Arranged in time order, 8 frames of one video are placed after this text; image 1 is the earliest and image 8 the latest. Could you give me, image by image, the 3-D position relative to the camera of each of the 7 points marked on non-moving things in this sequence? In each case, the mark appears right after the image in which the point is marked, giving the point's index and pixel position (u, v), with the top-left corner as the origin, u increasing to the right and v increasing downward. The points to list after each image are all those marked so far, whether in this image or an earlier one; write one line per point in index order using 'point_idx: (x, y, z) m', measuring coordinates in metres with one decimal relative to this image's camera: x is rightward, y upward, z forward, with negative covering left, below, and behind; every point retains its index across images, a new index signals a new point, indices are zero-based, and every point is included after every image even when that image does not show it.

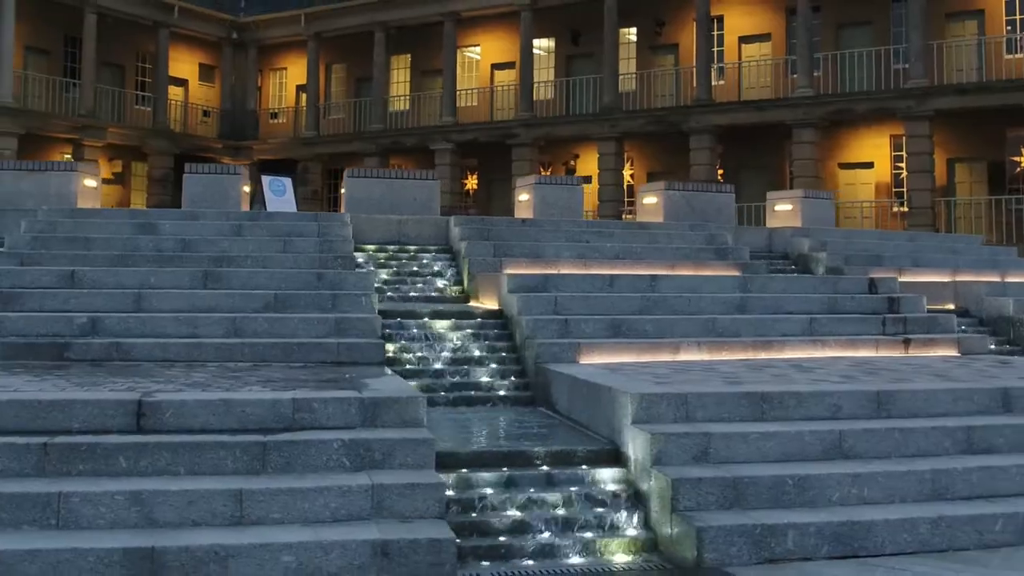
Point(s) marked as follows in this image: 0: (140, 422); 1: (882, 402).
0: (-1.9, -0.7, +5.7) m
1: (+2.2, -0.7, +6.7) m
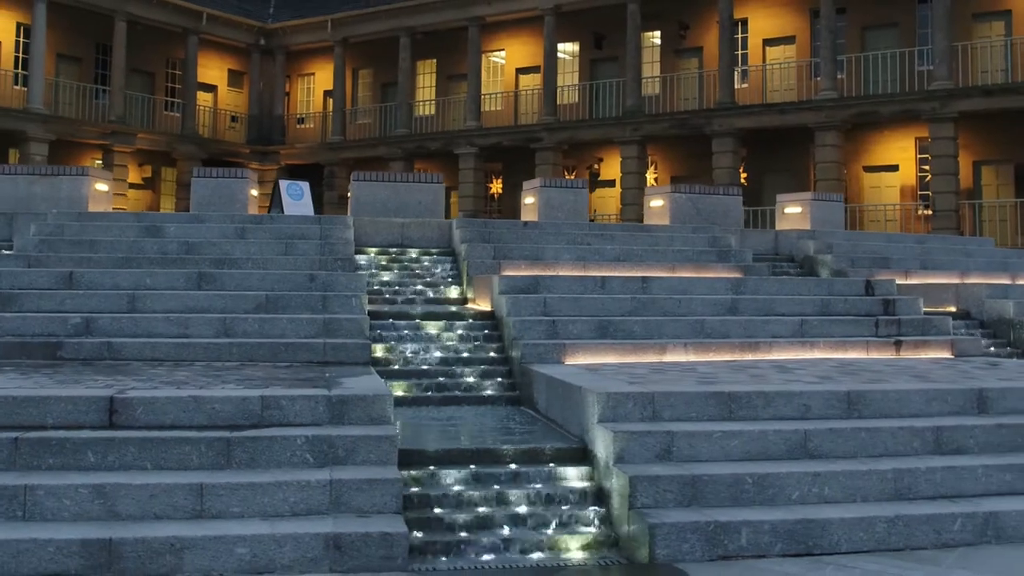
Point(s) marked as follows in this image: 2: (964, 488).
0: (-2.1, -0.7, +5.9) m
1: (+2.1, -0.7, +6.7) m
2: (+2.5, -1.1, +6.1) m
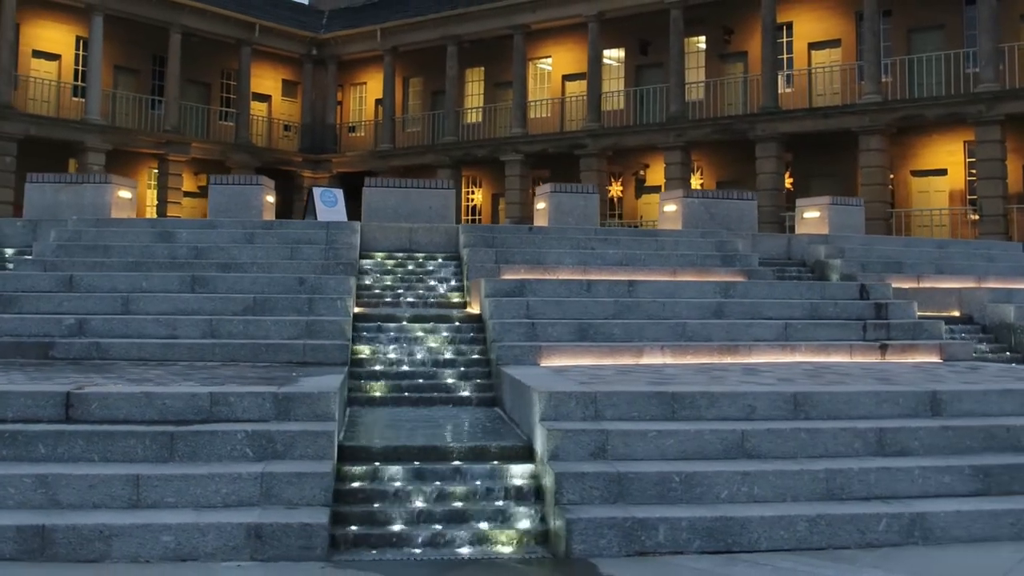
0: (-2.5, -0.7, +6.2) m
1: (+1.8, -0.7, +6.7) m
2: (+2.1, -1.1, +6.1) m
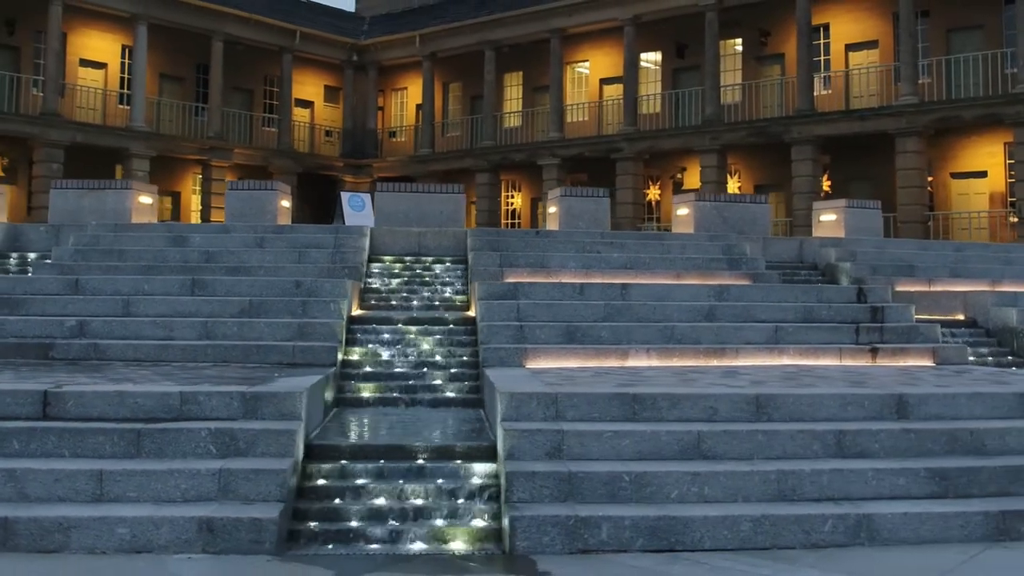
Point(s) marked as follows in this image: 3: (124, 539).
0: (-2.7, -0.7, +6.4) m
1: (+1.5, -0.7, +6.8) m
2: (+1.9, -1.1, +6.1) m
3: (-1.9, -1.2, +5.4) m
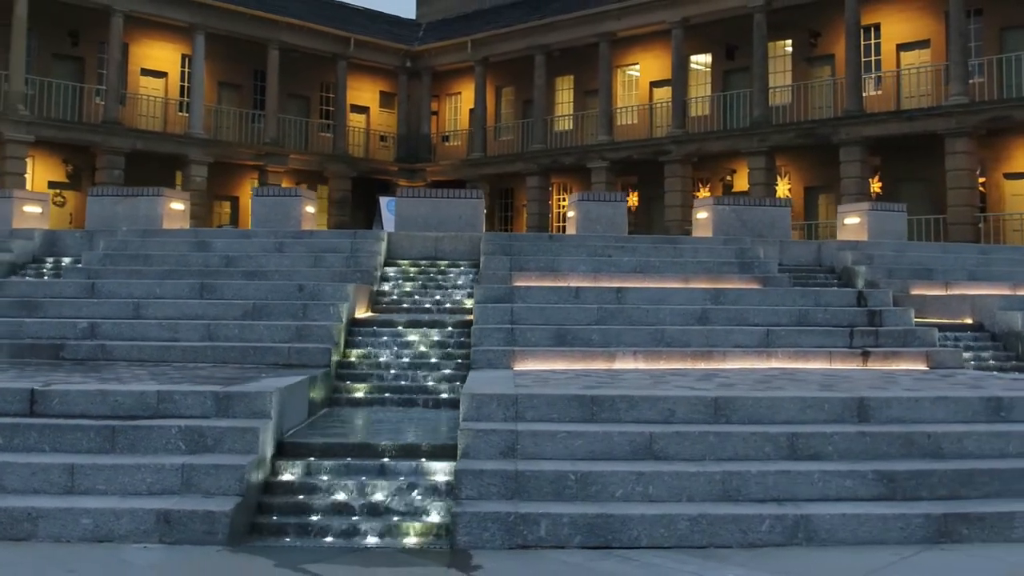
0: (-3.0, -0.7, +6.8) m
1: (+1.3, -0.7, +6.9) m
2: (+1.6, -1.2, +6.2) m
3: (-2.2, -1.3, +5.8) m
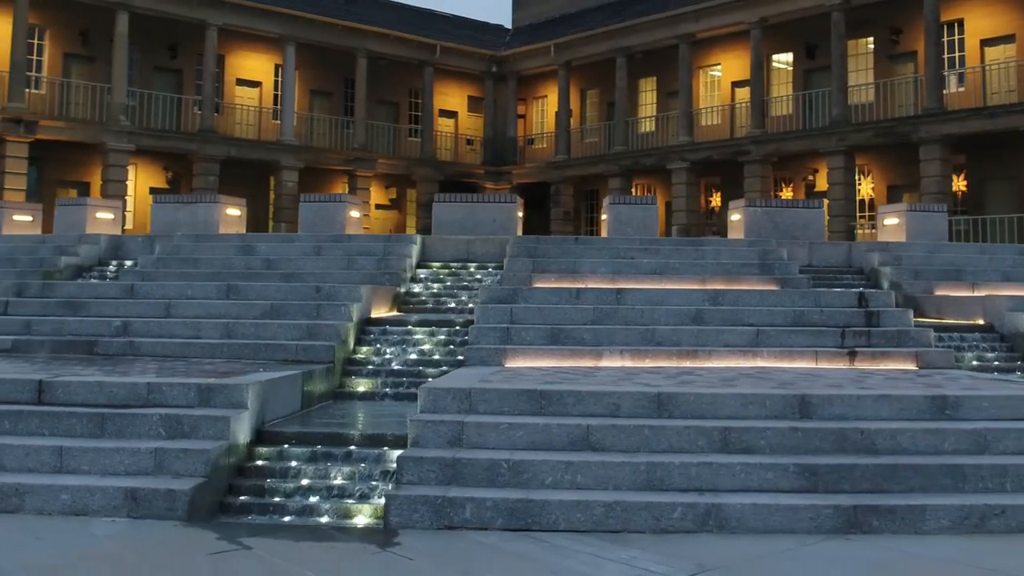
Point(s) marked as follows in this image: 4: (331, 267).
0: (-3.3, -0.7, +7.6) m
1: (+1.0, -0.8, +7.3) m
2: (+1.2, -1.2, +6.6) m
3: (-2.6, -1.3, +6.5) m
4: (-2.1, +0.2, +13.0) m
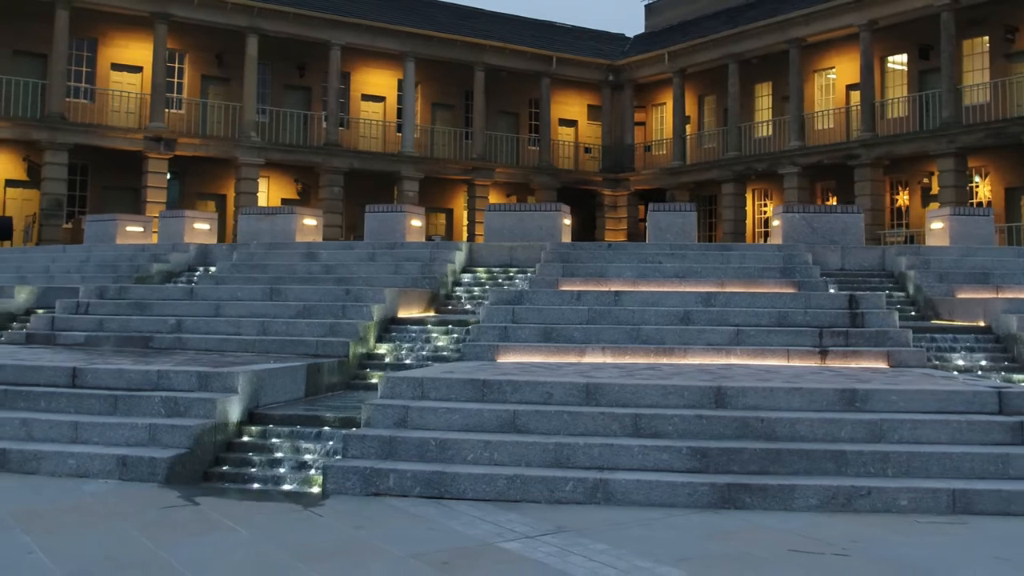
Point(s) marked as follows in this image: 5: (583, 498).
0: (-3.6, -0.8, +9.0) m
1: (+0.6, -0.8, +8.1) m
2: (+0.7, -1.2, +7.3) m
3: (-3.1, -1.3, +7.8) m
4: (-1.7, +0.2, +14.2) m
5: (+0.4, -1.3, +7.0) m
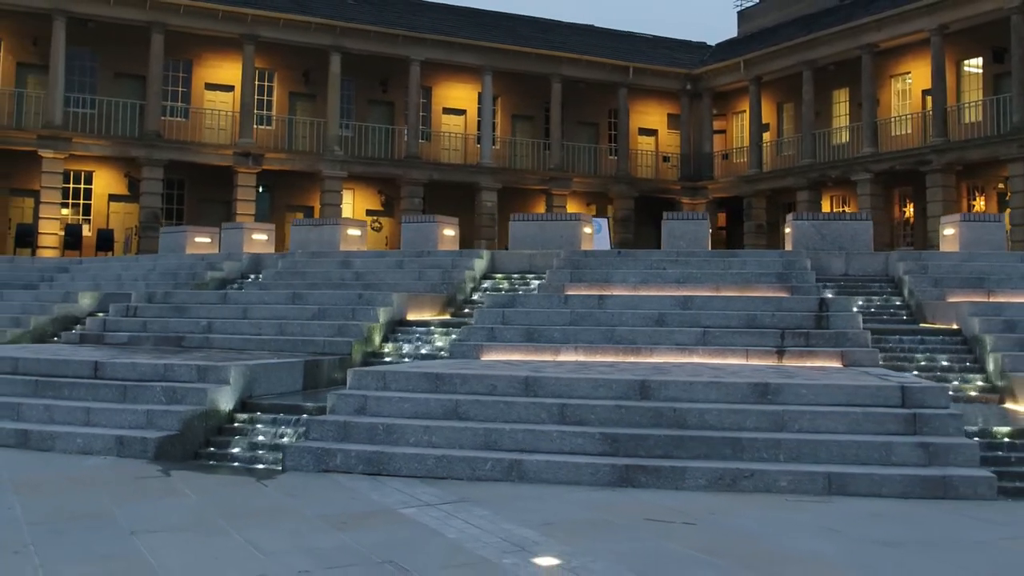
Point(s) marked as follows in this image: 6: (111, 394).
0: (-3.9, -0.8, +10.3) m
1: (+0.2, -0.8, +9.0) m
2: (+0.2, -1.2, +8.2) m
3: (-3.6, -1.3, +9.1) m
4: (-1.5, +0.1, +15.3) m
5: (-0.1, -1.4, +7.9) m
6: (-3.6, -0.9, +9.8) m
